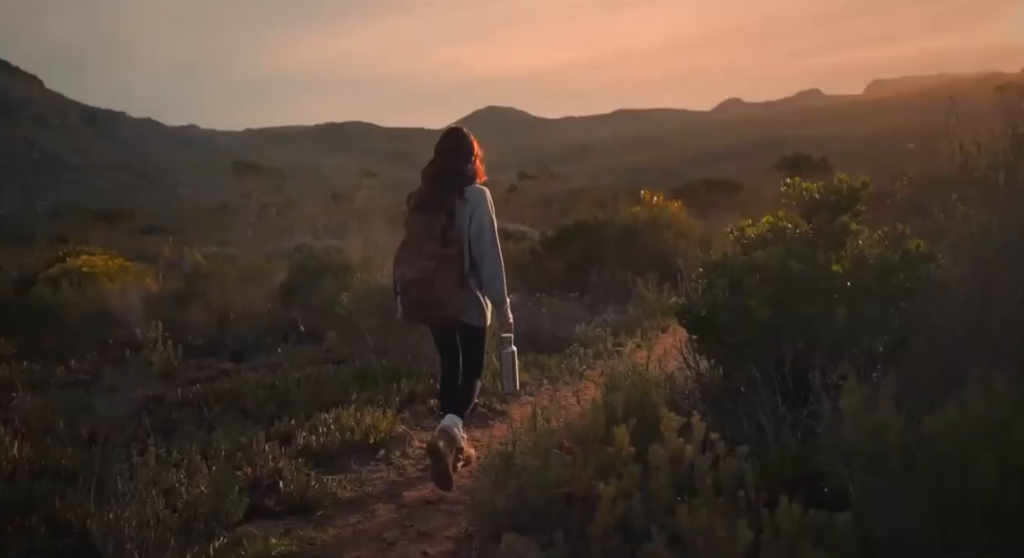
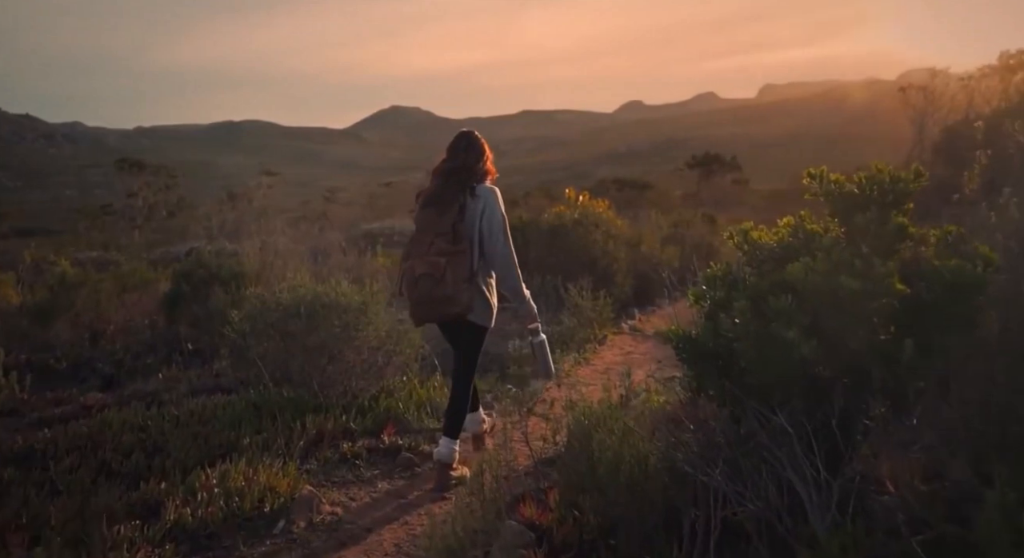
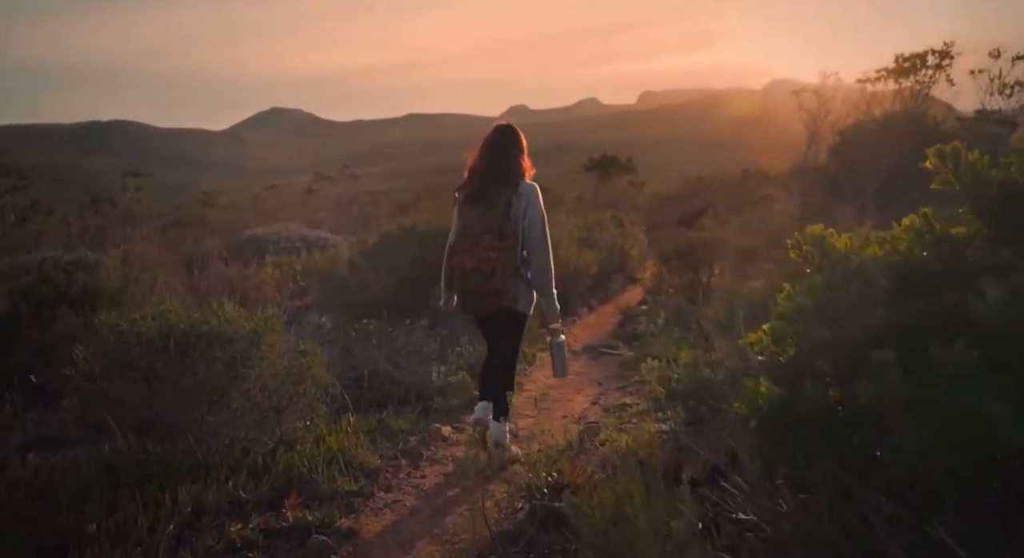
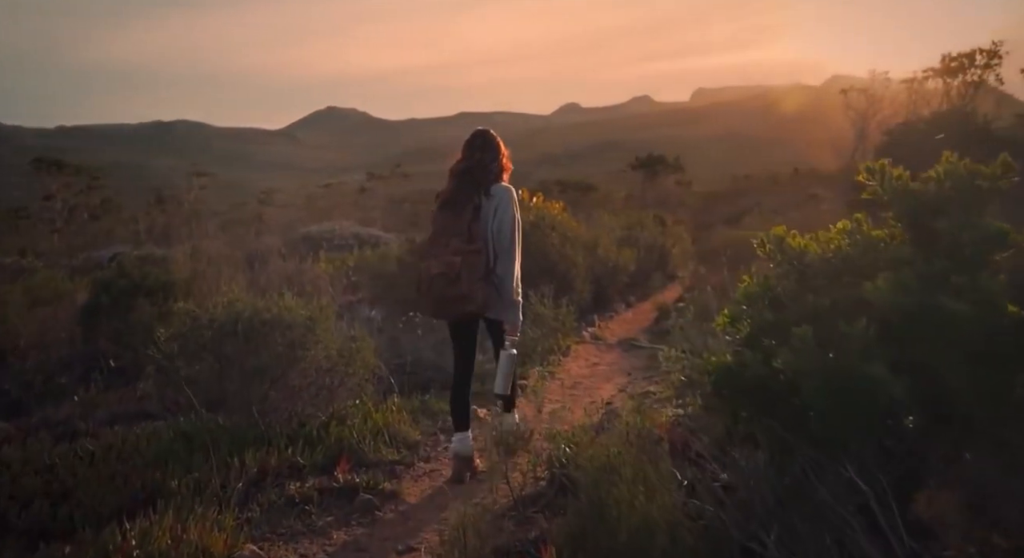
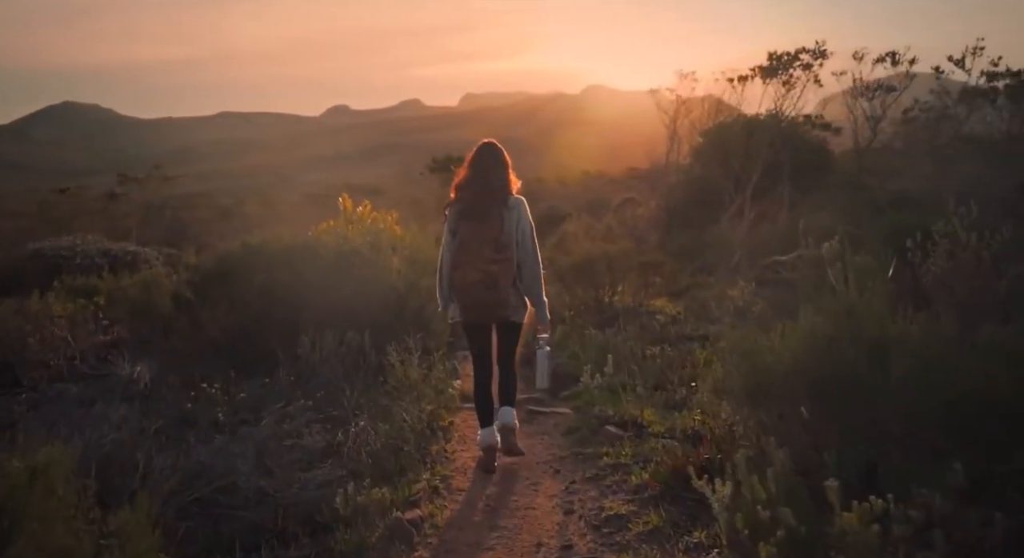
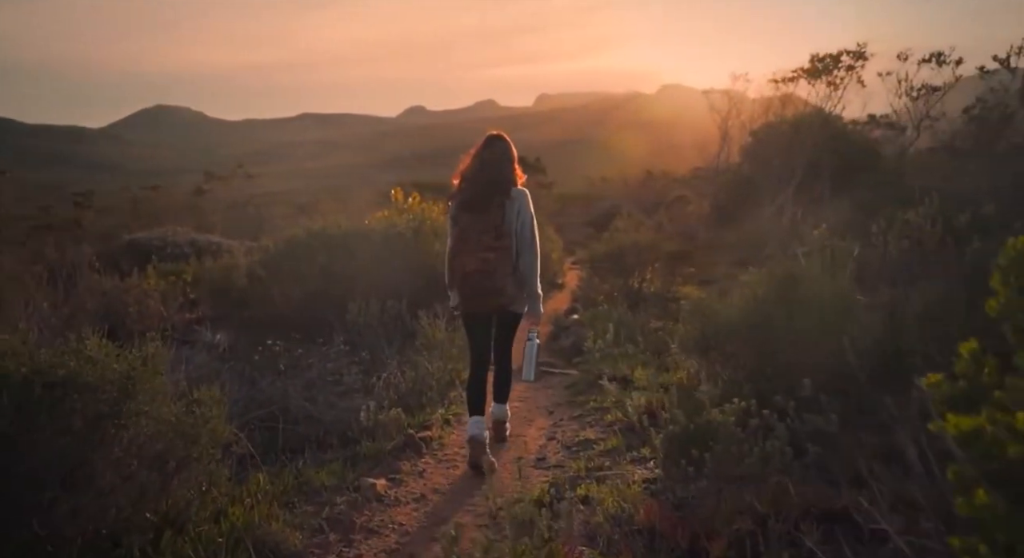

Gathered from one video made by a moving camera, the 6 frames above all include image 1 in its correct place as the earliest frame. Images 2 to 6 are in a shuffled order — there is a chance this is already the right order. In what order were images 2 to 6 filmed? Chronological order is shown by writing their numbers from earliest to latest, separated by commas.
2, 4, 3, 6, 5
